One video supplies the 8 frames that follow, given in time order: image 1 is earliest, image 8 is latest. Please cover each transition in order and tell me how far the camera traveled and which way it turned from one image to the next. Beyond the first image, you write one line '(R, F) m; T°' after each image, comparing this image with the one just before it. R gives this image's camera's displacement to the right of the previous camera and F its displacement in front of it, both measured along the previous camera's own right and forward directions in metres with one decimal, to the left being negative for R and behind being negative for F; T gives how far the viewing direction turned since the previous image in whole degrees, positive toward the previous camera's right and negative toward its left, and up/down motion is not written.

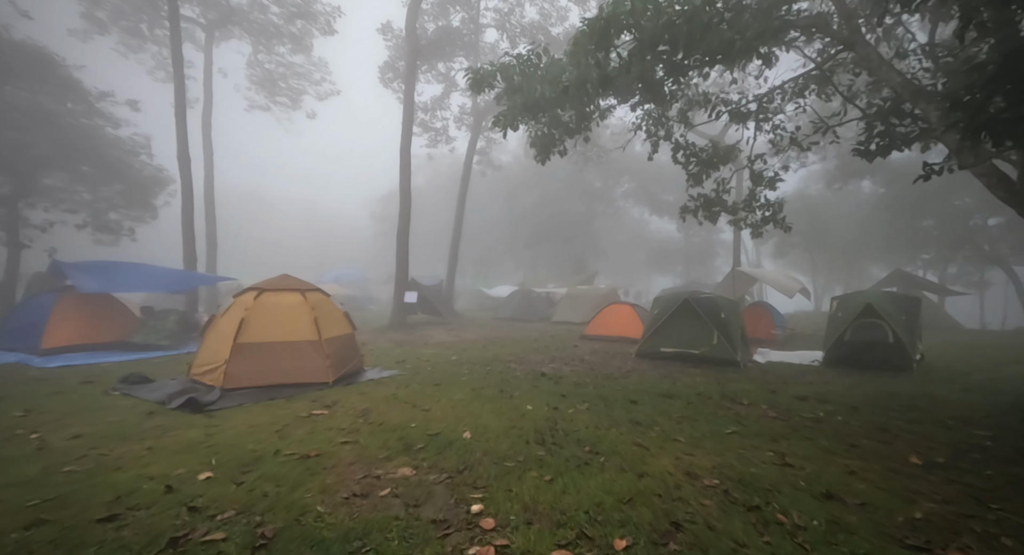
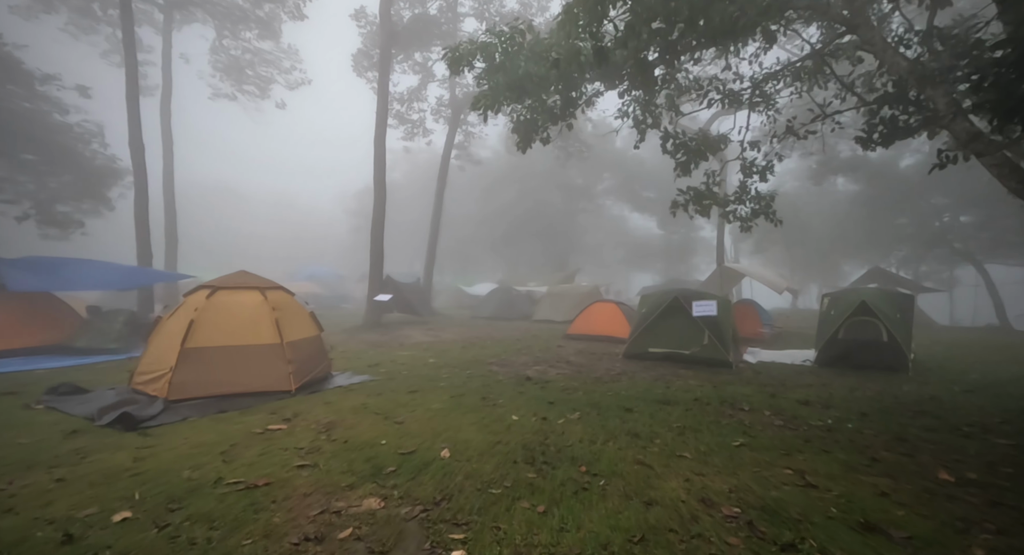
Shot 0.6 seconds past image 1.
(-0.1, +0.6) m; +2°
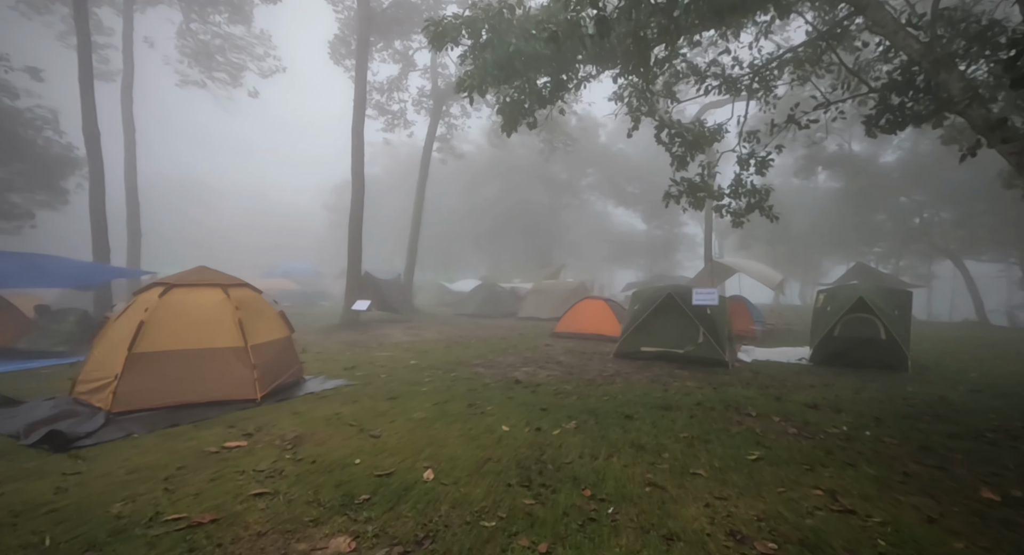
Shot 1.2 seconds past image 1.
(-0.1, +0.5) m; +2°
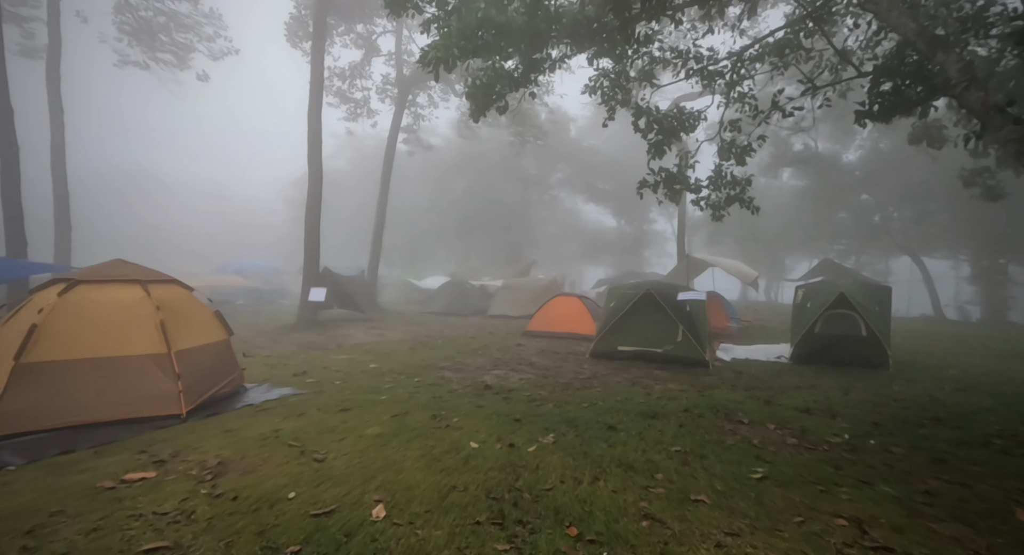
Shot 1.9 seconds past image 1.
(0.0, +0.7) m; +3°
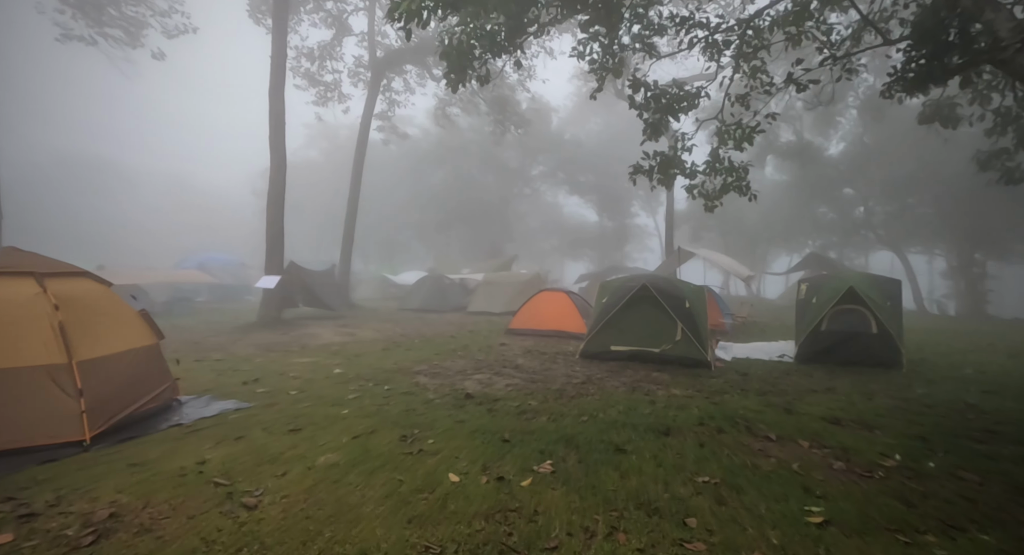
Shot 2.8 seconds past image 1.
(-0.1, +0.9) m; +2°
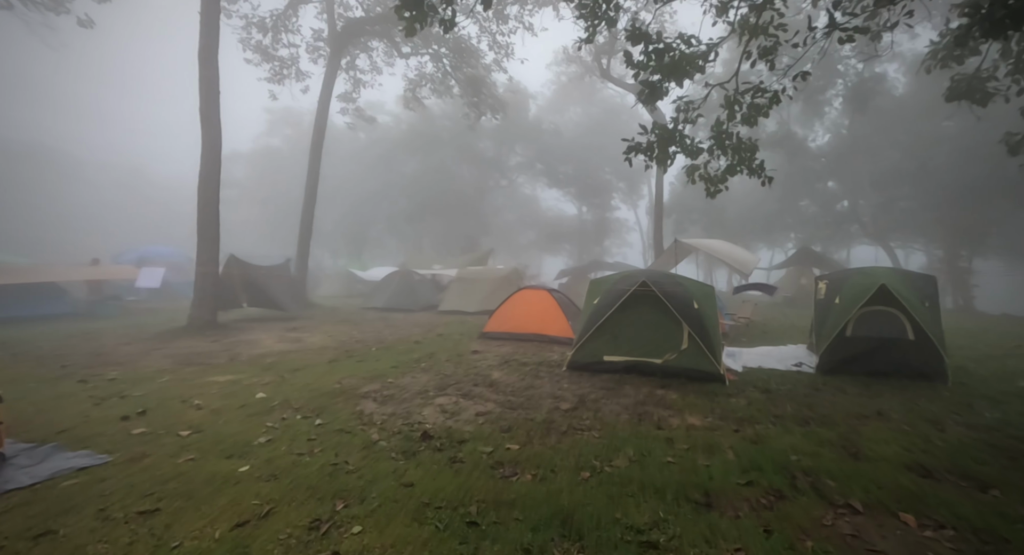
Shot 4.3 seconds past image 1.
(0.0, +1.5) m; +3°
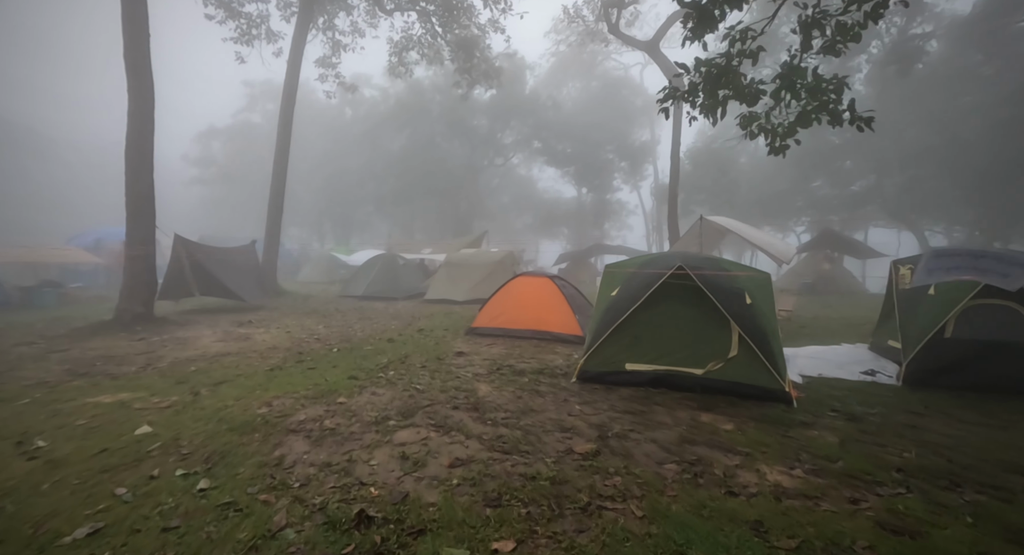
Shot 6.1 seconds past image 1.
(0.0, +1.7) m; 0°
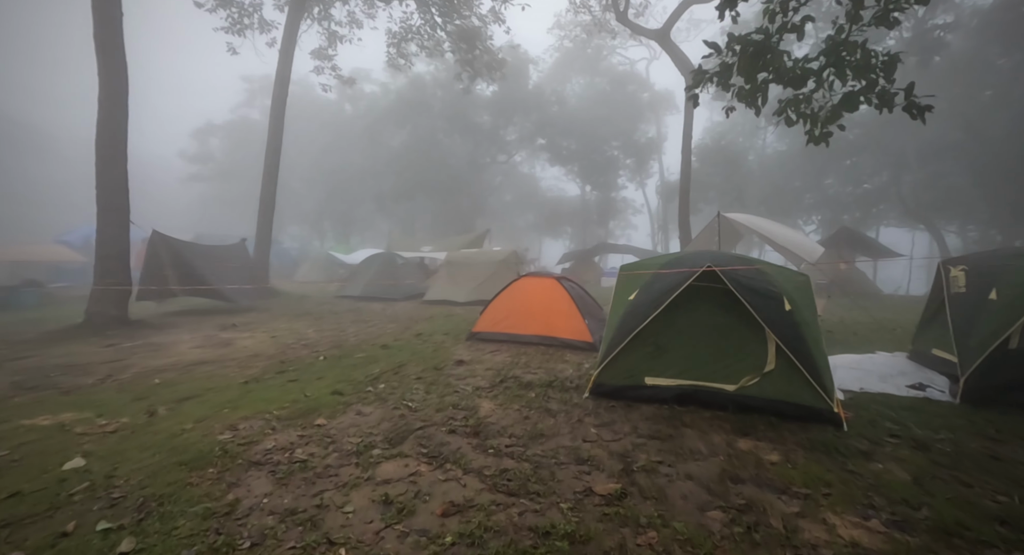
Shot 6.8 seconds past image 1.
(0.0, +0.7) m; 0°
